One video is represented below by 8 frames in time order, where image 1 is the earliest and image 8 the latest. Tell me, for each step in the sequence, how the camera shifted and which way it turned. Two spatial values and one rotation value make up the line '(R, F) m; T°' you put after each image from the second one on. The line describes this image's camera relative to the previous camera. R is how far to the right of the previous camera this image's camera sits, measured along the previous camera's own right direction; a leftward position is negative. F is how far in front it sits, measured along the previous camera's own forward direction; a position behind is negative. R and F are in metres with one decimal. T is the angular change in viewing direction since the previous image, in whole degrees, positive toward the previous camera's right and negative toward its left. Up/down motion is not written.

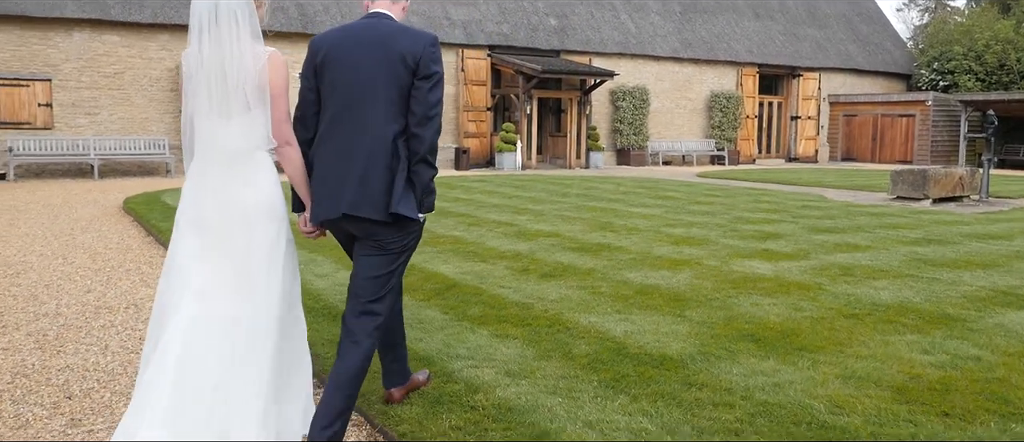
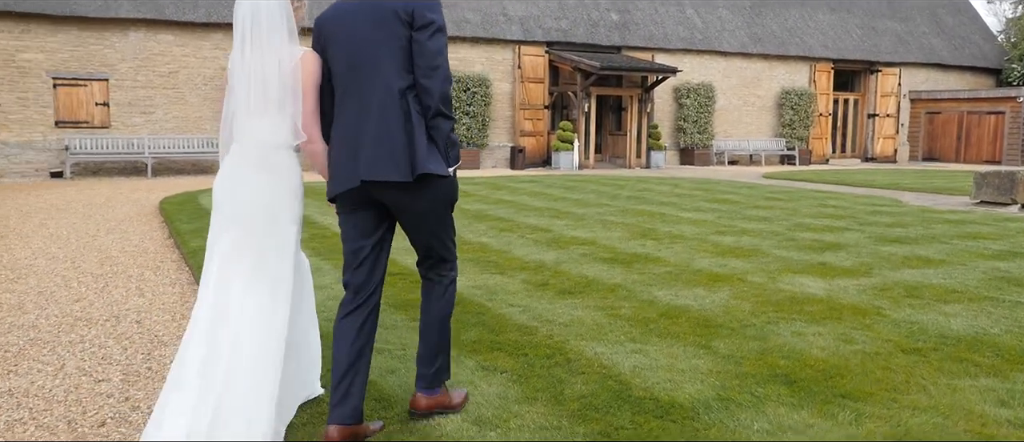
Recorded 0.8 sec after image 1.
(+0.3, +0.5) m; -5°
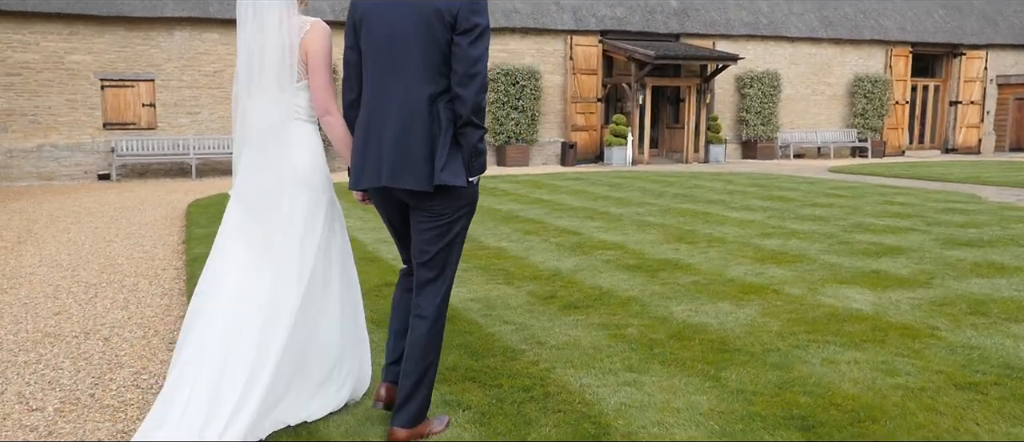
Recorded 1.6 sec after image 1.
(+0.3, +0.5) m; -4°
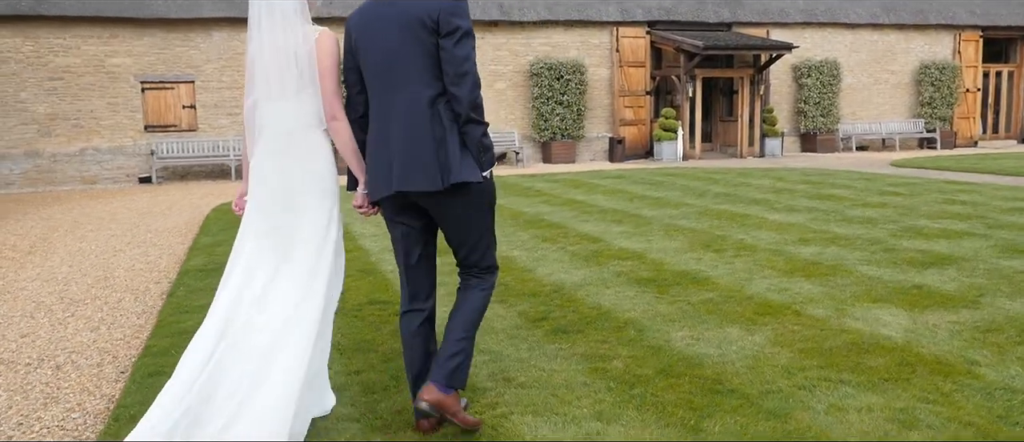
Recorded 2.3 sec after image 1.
(+0.3, +0.4) m; -4°
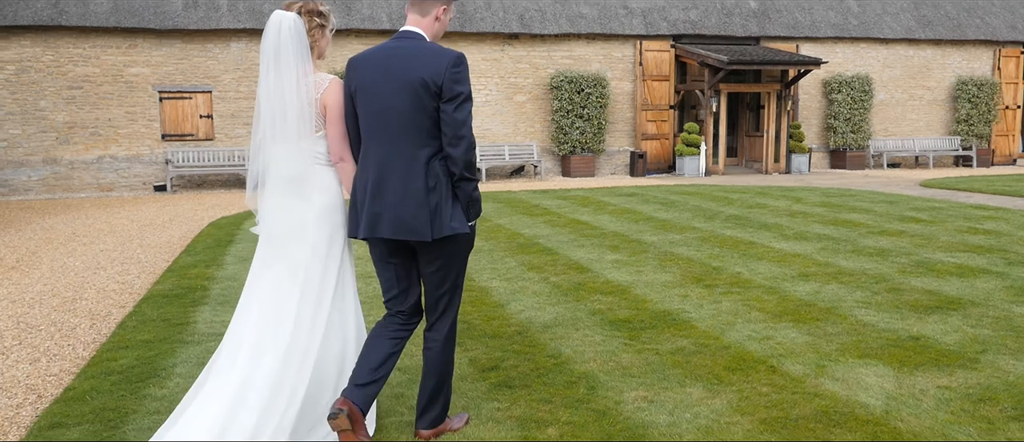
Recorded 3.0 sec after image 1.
(+0.3, +0.3) m; -2°
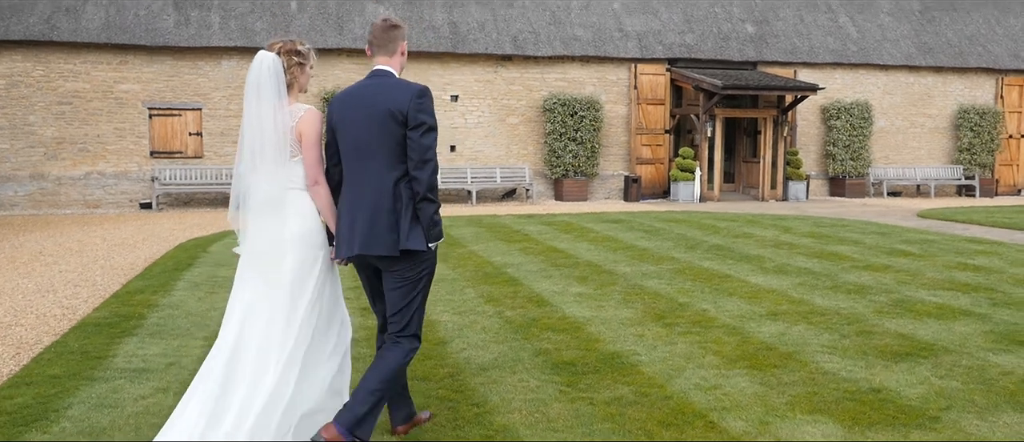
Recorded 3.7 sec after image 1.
(+0.3, +0.3) m; -1°
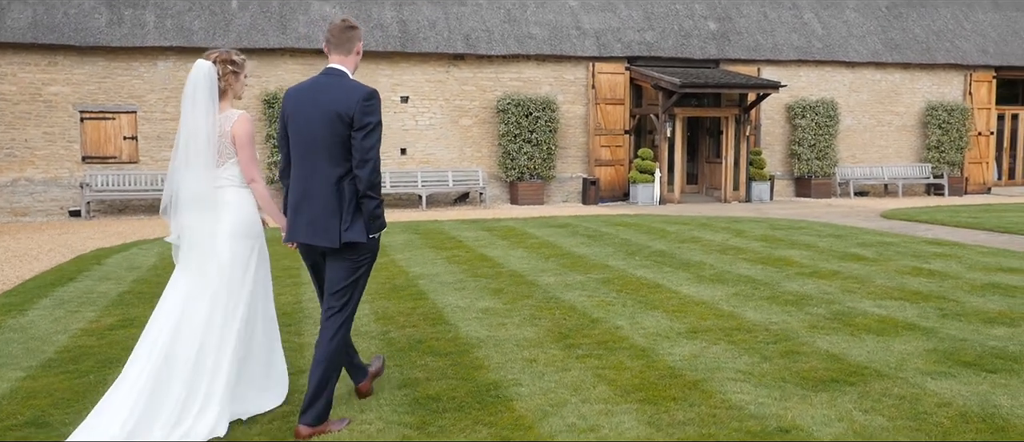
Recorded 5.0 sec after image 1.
(+0.5, +0.6) m; +1°
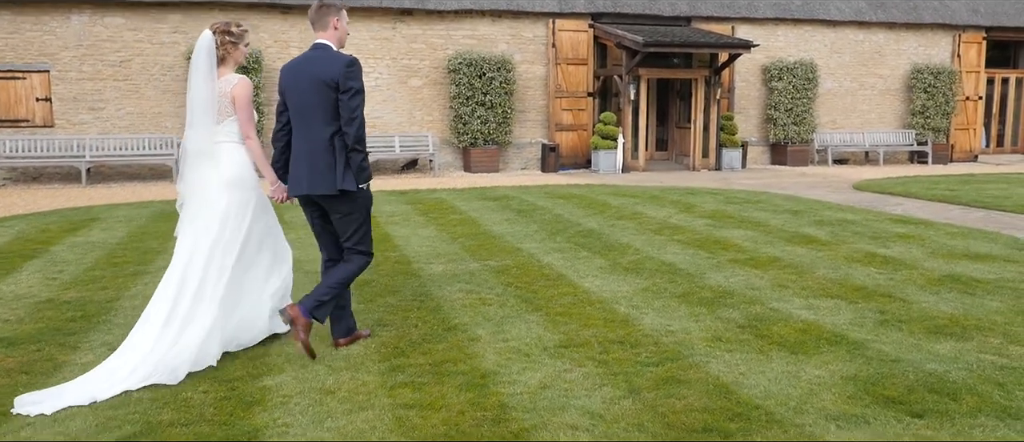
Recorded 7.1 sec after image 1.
(+0.7, +0.9) m; 0°
